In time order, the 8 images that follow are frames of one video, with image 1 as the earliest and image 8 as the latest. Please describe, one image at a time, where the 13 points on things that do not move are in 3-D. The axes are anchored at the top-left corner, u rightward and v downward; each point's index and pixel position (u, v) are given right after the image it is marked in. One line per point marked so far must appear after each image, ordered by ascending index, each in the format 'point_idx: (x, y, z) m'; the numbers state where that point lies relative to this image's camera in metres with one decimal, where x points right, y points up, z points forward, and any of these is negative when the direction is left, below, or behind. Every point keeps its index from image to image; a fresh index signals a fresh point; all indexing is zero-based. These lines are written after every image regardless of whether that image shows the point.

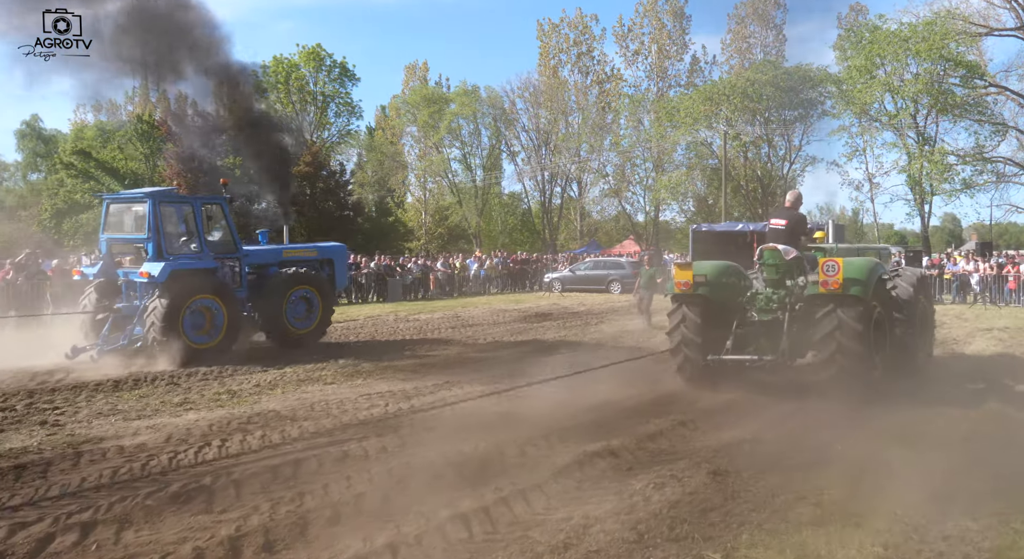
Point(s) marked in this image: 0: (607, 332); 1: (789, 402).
0: (+1.4, -0.8, +11.4) m
1: (+2.1, -0.9, +5.8) m
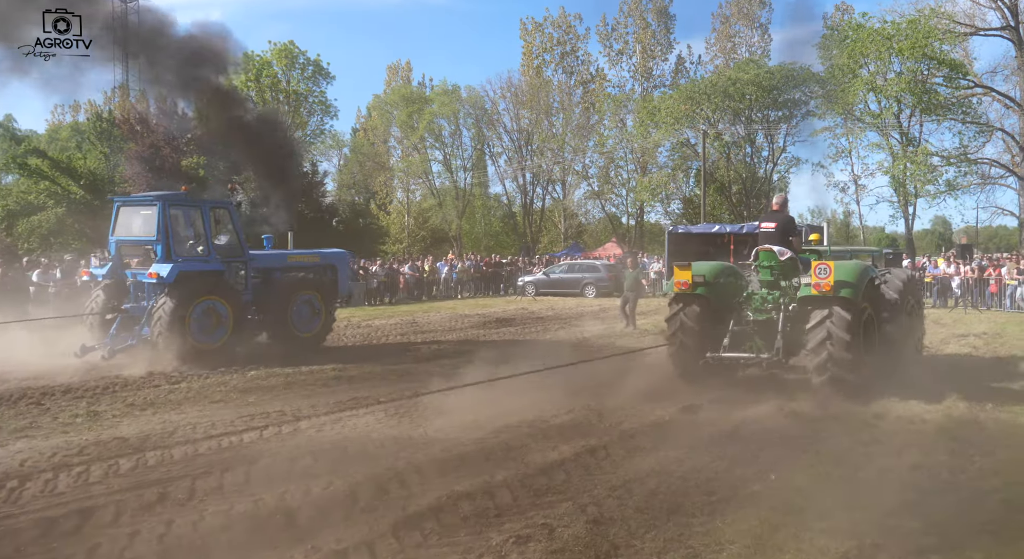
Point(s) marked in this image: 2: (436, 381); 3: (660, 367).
0: (+0.8, -0.9, +10.8) m
1: (+1.5, -0.9, +5.2) m
2: (-0.7, -0.9, +6.4) m
3: (+1.6, -0.9, +8.2) m
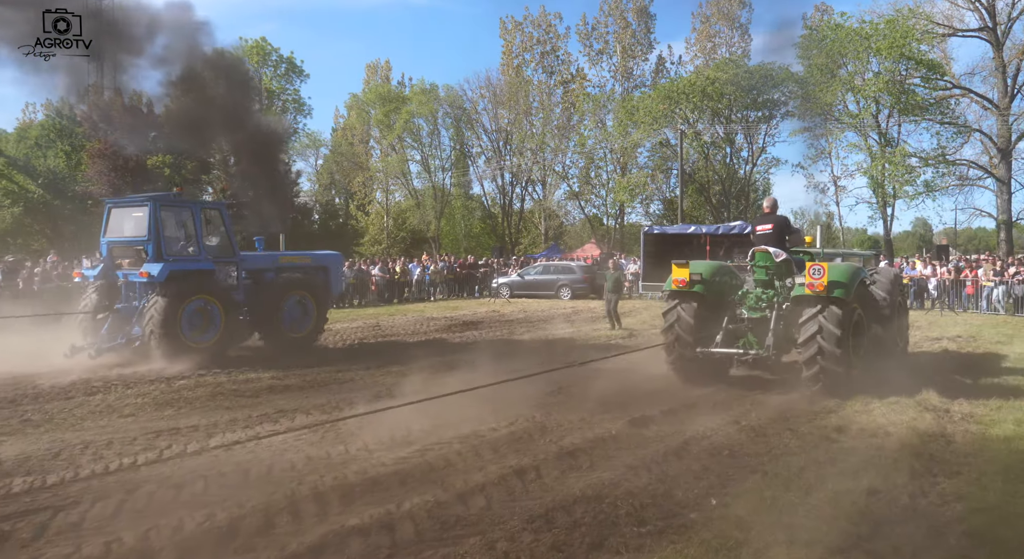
0: (+0.3, -0.9, +10.4) m
1: (+1.1, -1.0, +4.9) m
2: (-1.1, -0.9, +6.0) m
3: (+1.2, -1.0, +7.8) m
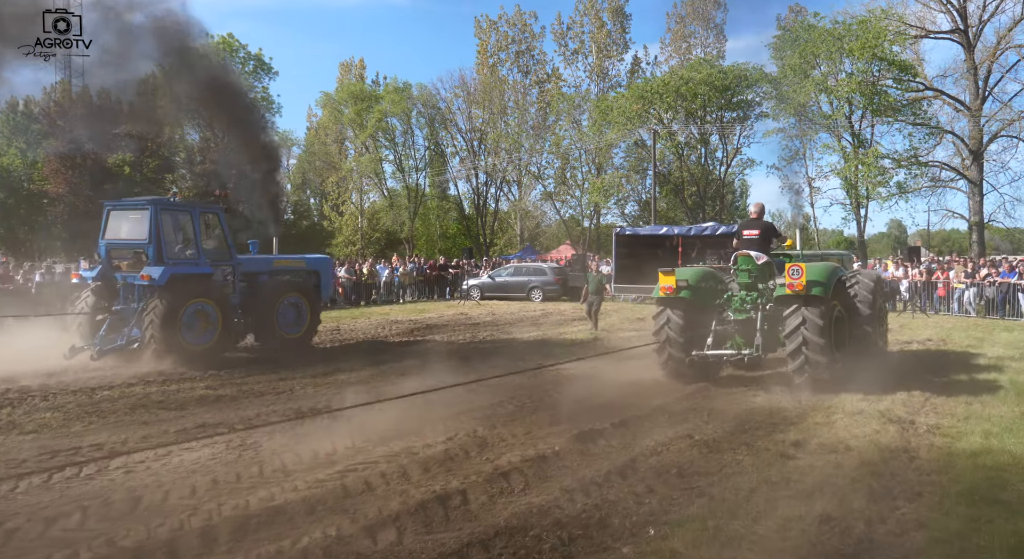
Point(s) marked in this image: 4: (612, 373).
0: (-0.3, -0.9, +10.1) m
1: (+0.7, -1.0, +4.5) m
2: (-1.5, -0.9, +5.6) m
3: (+0.7, -1.0, +7.5) m
4: (+1.1, -1.0, +8.0) m
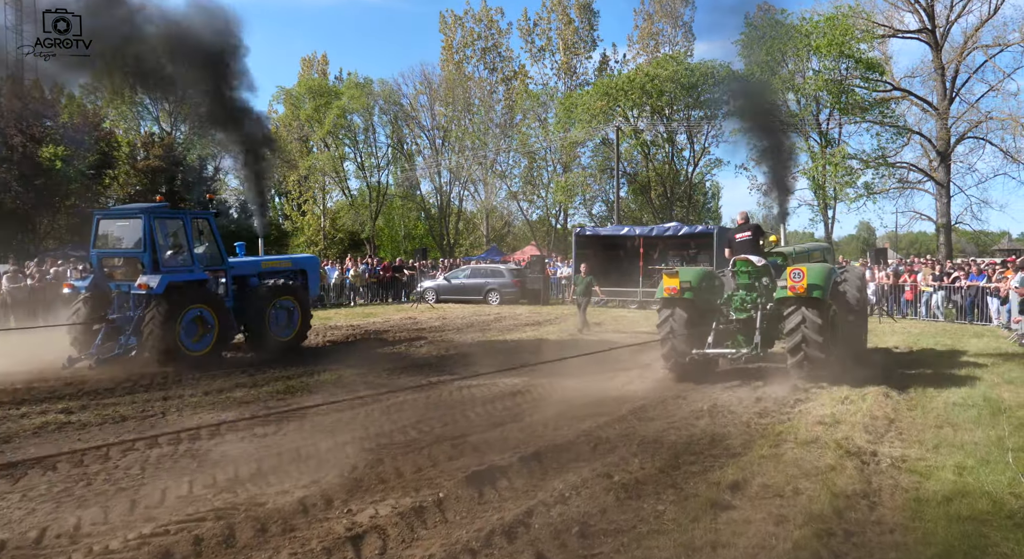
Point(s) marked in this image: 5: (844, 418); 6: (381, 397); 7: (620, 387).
0: (-1.0, -1.0, +9.2) m
1: (+0.1, -1.0, +3.7) m
2: (-2.1, -1.0, +4.8) m
3: (0.0, -1.0, +6.7) m
4: (+0.4, -1.0, +7.2) m
5: (+2.3, -1.0, +5.2) m
6: (-1.1, -1.0, +6.4) m
7: (+1.0, -1.0, +7.1) m
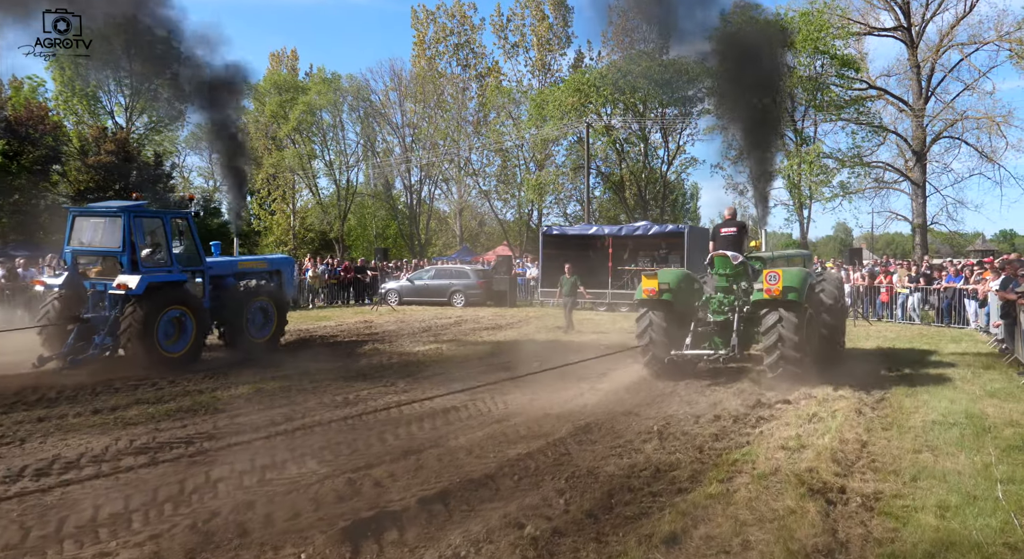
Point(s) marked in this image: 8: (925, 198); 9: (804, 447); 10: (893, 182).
0: (-1.6, -1.0, +8.5) m
1: (-0.3, -1.1, +3.1) m
2: (-2.6, -1.0, +4.0) m
3: (-0.5, -1.1, +6.0) m
4: (-0.2, -1.0, +6.5) m
5: (+1.8, -1.0, +4.5) m
6: (-1.6, -1.0, +5.7) m
7: (+0.5, -1.0, +6.5) m
8: (+10.9, +2.2, +19.7) m
9: (+1.7, -1.0, +4.4) m
10: (+10.1, +2.6, +19.9) m
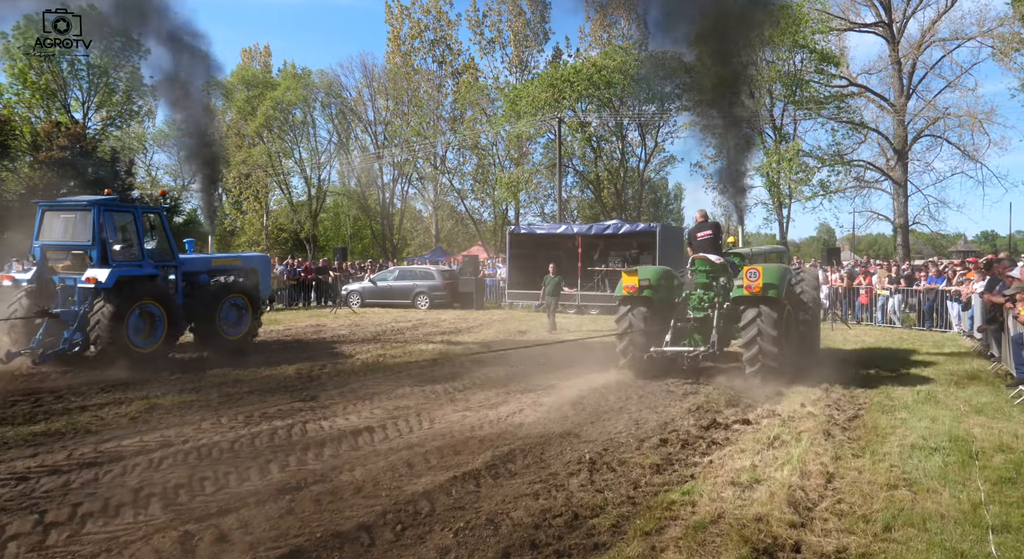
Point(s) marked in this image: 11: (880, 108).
0: (-2.2, -1.0, +7.7) m
1: (-0.8, -1.1, +2.3) m
2: (-3.1, -1.0, +3.2) m
3: (-1.0, -1.1, +5.2) m
4: (-0.7, -1.1, +5.7) m
5: (+1.3, -1.0, +3.8) m
6: (-2.2, -1.0, +4.9) m
7: (-0.1, -1.1, +5.7) m
8: (+10.1, +2.1, +19.2) m
9: (+1.2, -1.0, +3.7) m
10: (+9.3, +2.6, +19.3) m
11: (+9.6, +4.6, +19.5) m
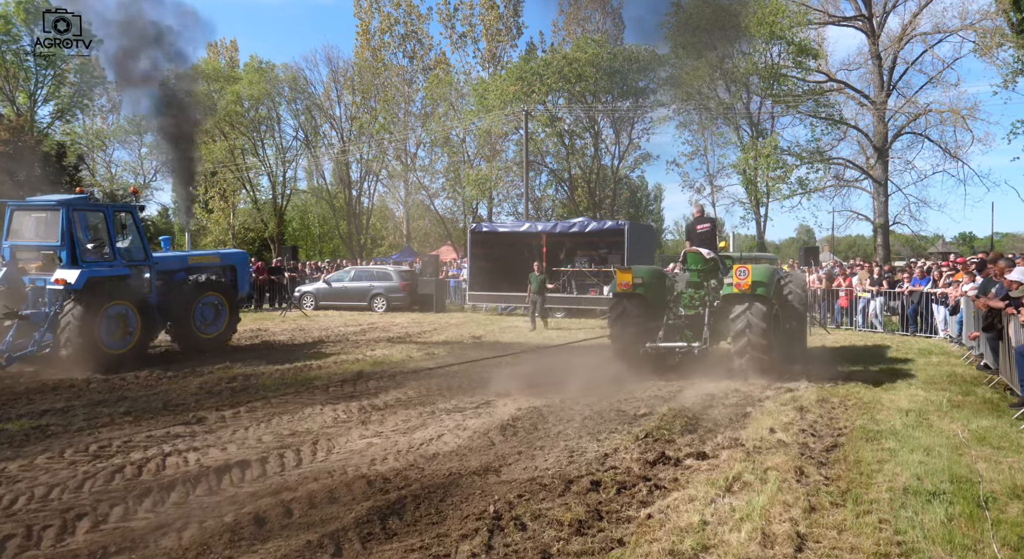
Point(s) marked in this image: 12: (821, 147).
0: (-2.8, -1.0, +6.7) m
1: (-1.3, -1.1, +1.3) m
2: (-3.6, -1.0, +2.2) m
3: (-1.6, -1.1, +4.2) m
4: (-1.3, -1.1, +4.8) m
5: (+0.8, -1.0, +2.9) m
6: (-2.7, -1.0, +3.9) m
7: (-0.6, -1.1, +4.7) m
8: (+9.3, +2.1, +18.4) m
9: (+0.7, -1.0, +2.8) m
10: (+8.5, +2.5, +18.6) m
11: (+8.7, +4.5, +18.7) m
12: (+8.2, +3.6, +19.9) m
